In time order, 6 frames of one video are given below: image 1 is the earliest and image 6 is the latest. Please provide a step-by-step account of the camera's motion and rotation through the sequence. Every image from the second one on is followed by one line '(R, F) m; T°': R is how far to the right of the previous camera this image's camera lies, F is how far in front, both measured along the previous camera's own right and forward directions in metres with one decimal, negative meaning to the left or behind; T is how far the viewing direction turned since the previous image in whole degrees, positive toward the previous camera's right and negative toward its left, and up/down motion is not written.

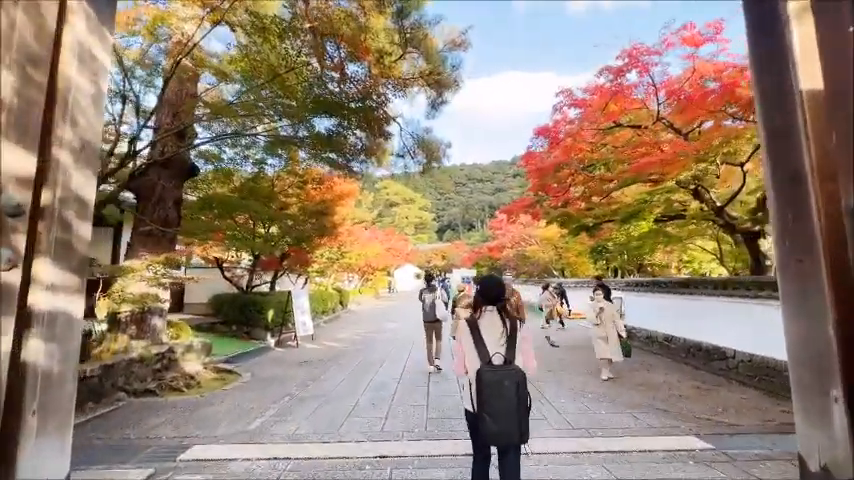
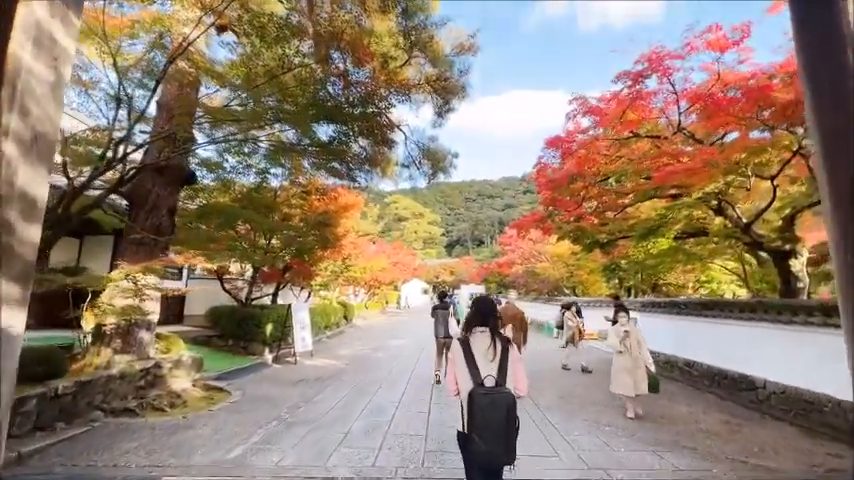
(+0.1, +0.4) m; -1°
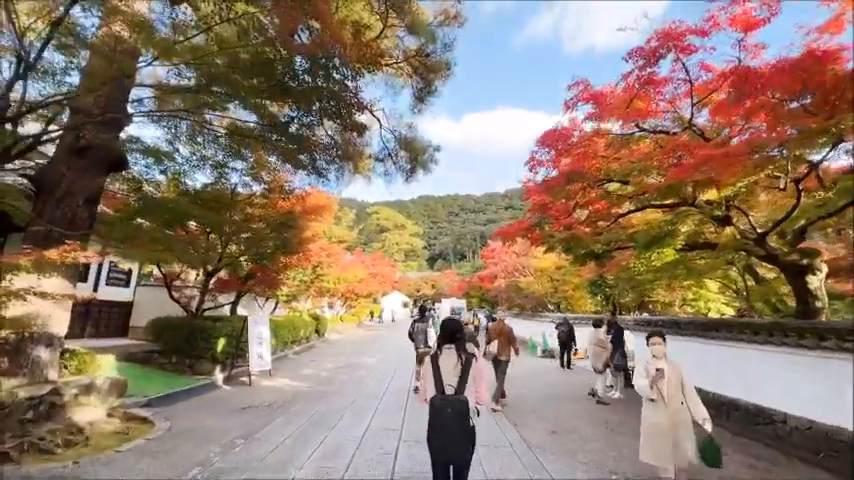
(+0.1, +1.1) m; +3°
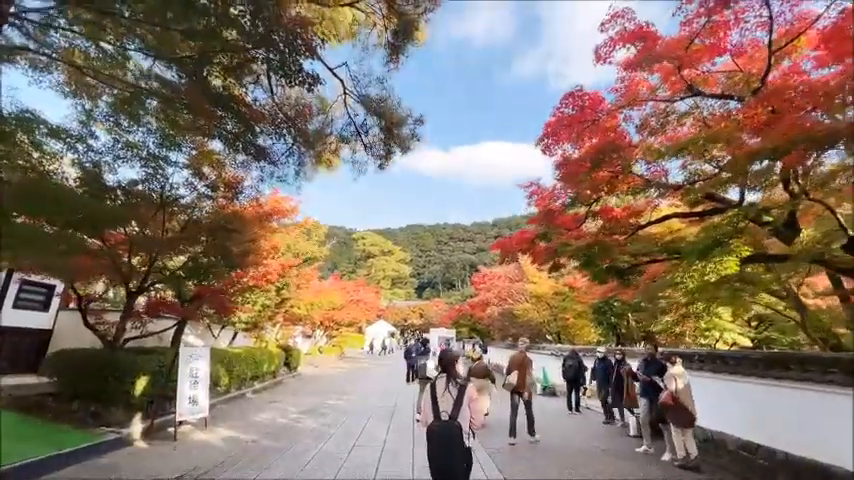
(+0.1, +1.8) m; +2°
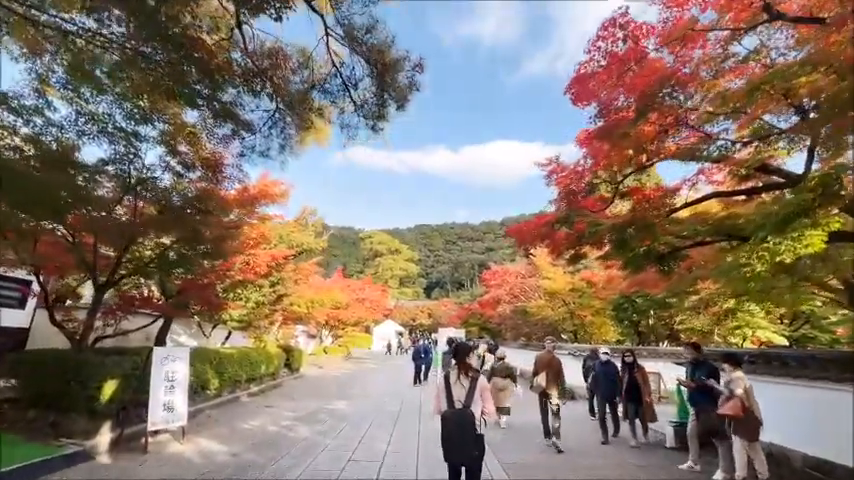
(+0.1, +1.0) m; -1°
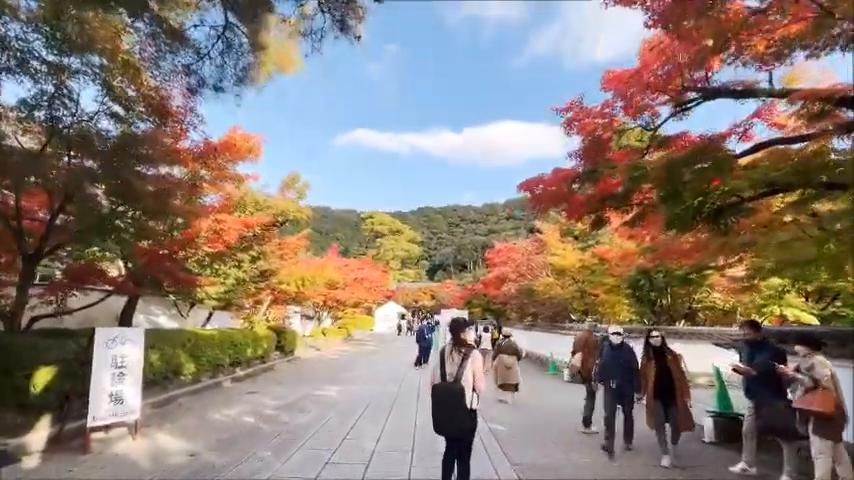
(+0.1, +1.2) m; 0°
